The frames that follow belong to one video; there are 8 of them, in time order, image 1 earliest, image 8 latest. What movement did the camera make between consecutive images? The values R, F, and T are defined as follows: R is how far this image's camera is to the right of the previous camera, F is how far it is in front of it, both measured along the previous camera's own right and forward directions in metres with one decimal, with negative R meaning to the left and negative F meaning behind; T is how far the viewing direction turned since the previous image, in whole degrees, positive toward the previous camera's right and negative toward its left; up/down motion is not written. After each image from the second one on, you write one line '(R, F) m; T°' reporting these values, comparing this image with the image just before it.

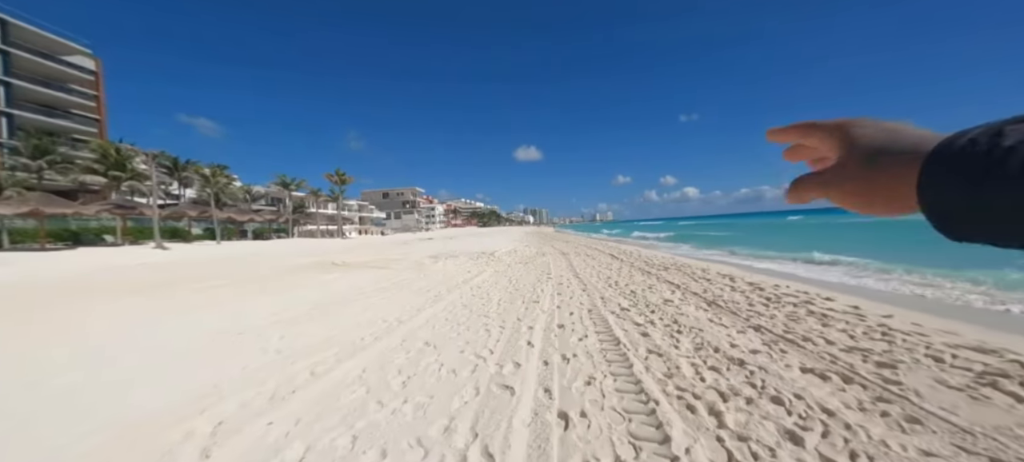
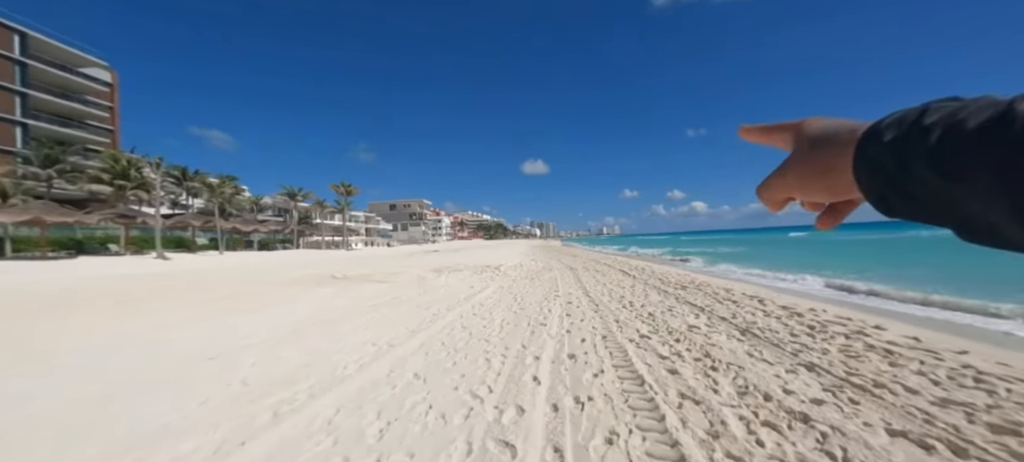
(0.0, +0.8) m; -1°
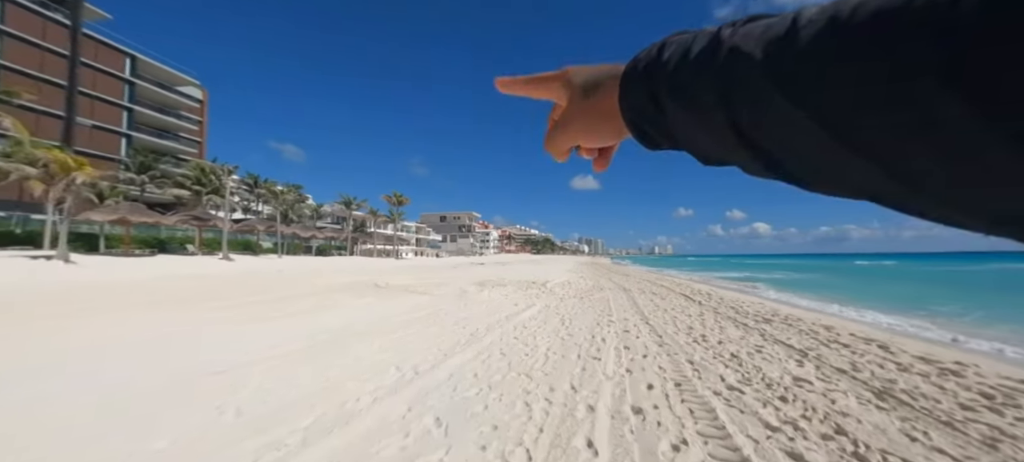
(-0.1, +1.0) m; -8°
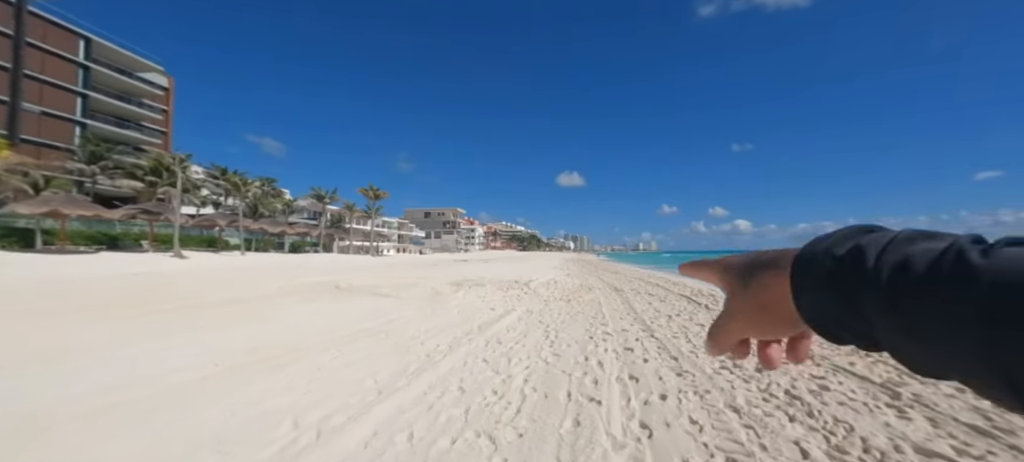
(+0.4, +2.1) m; +2°
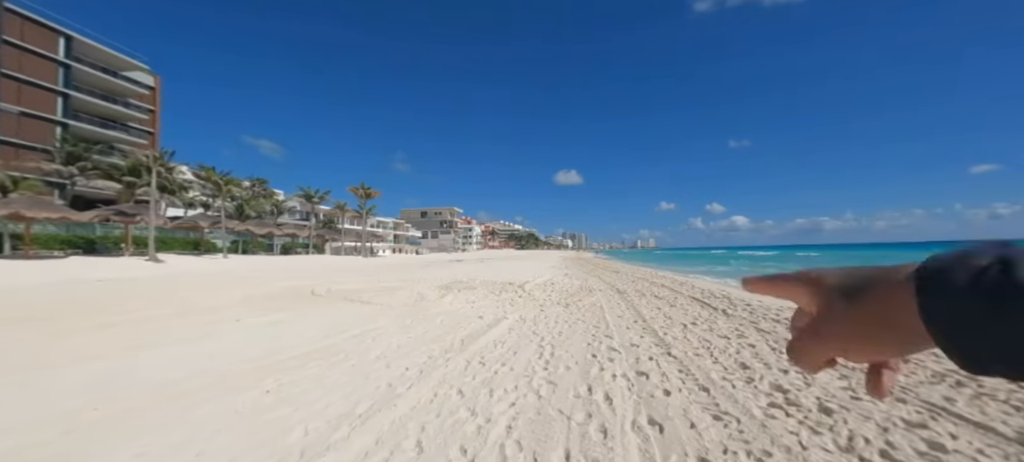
(+0.3, +1.4) m; 0°
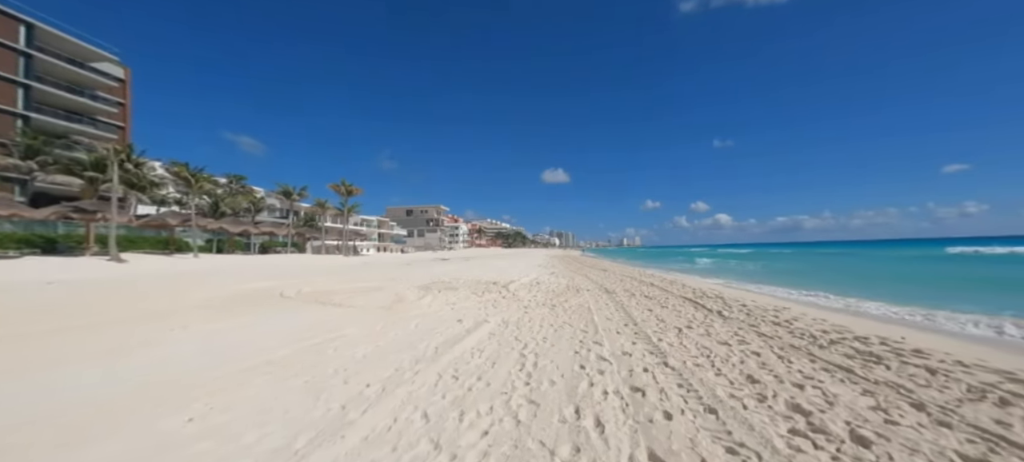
(+0.2, +0.8) m; +2°
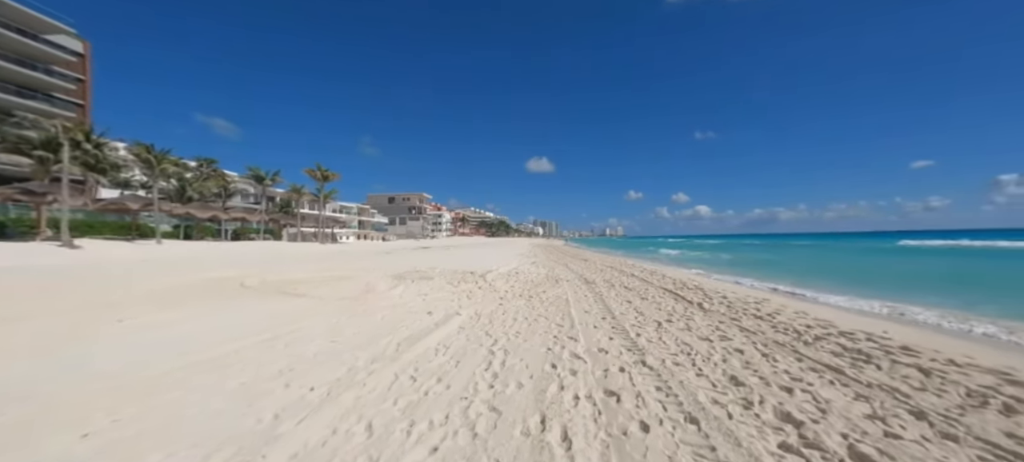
(+0.3, +0.6) m; +2°
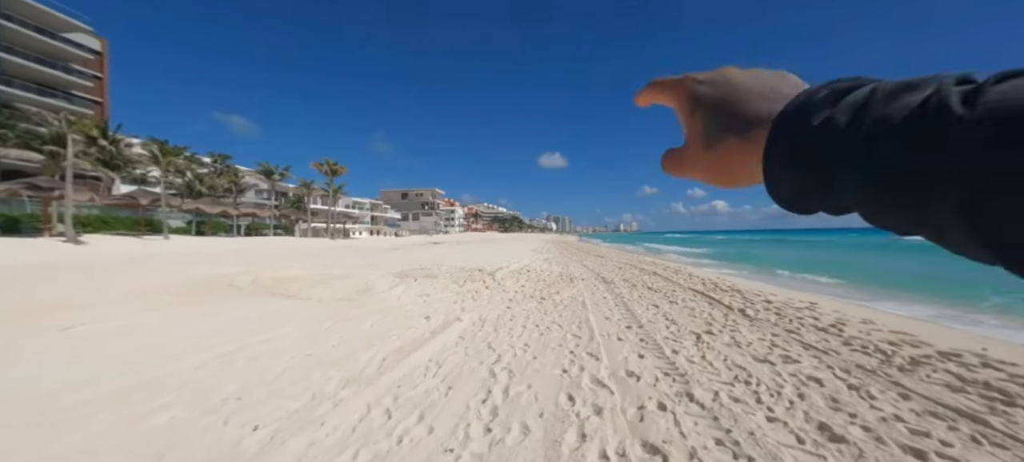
(+0.1, +1.2) m; -2°
